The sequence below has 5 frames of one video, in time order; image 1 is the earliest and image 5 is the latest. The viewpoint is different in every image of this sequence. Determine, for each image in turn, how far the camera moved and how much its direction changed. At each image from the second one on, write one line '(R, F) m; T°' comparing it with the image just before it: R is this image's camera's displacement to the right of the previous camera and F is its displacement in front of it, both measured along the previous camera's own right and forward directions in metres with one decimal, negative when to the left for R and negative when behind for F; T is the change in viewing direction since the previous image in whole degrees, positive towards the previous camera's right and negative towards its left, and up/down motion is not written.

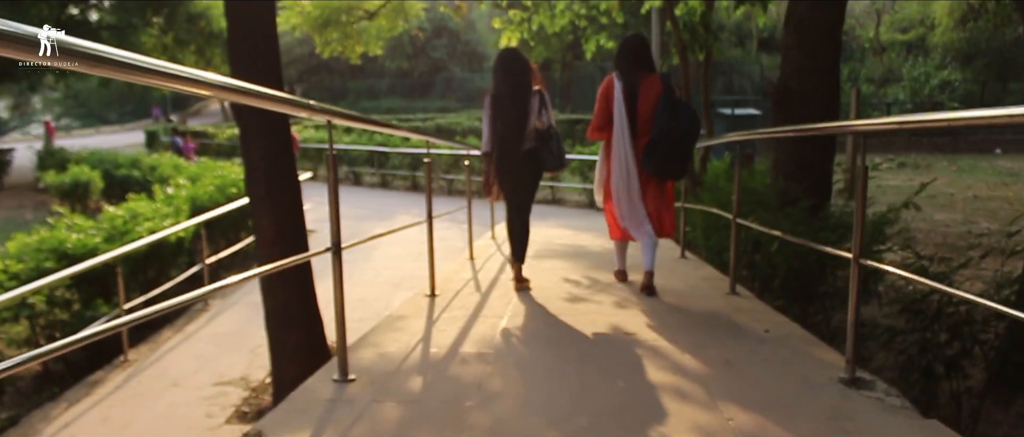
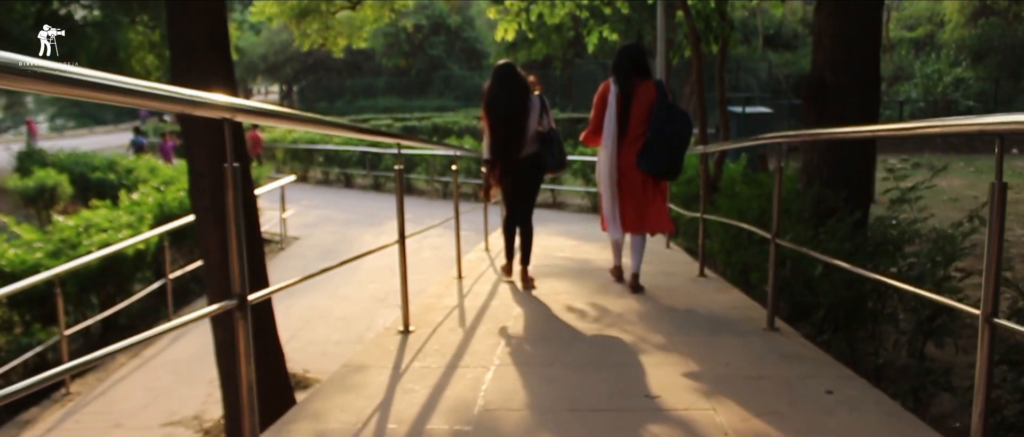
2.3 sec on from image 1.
(0.0, +0.8) m; 0°
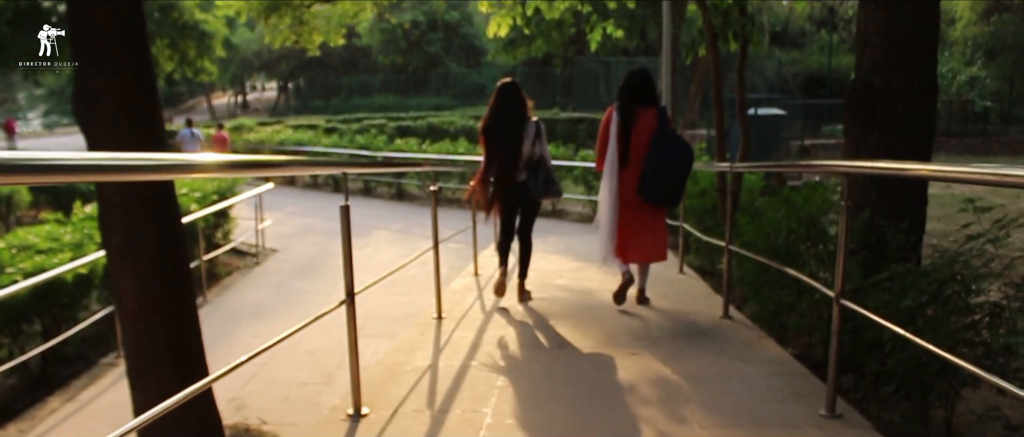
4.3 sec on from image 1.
(+0.1, +0.9) m; 0°
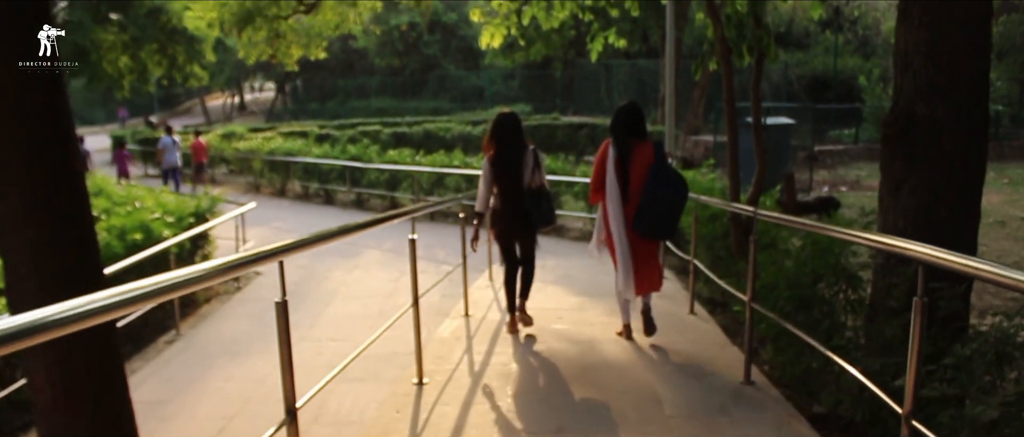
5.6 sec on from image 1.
(0.0, +0.6) m; 0°
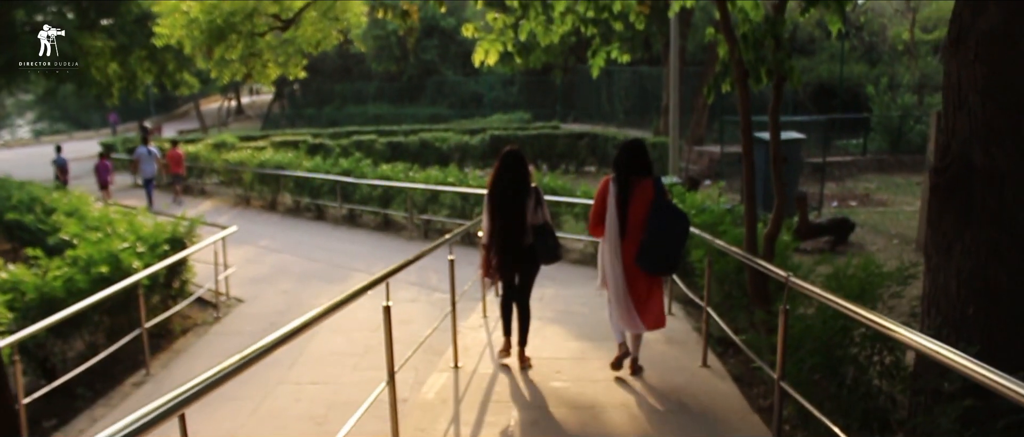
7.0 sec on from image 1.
(0.0, +0.6) m; 0°
